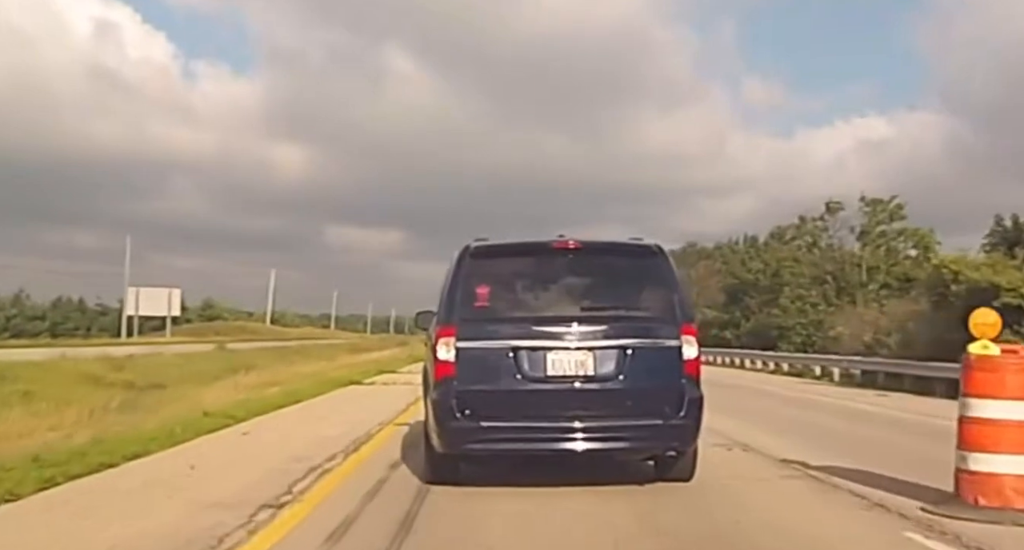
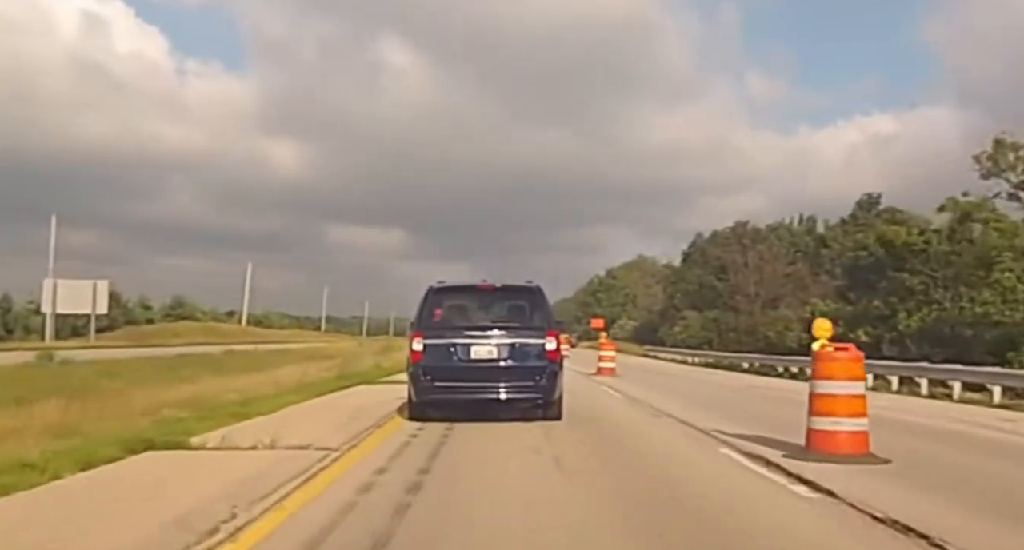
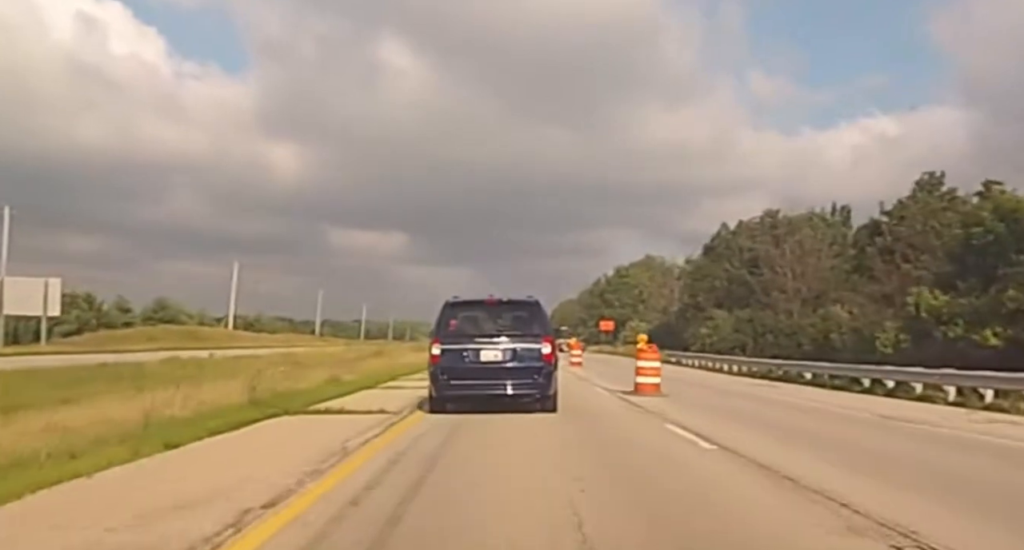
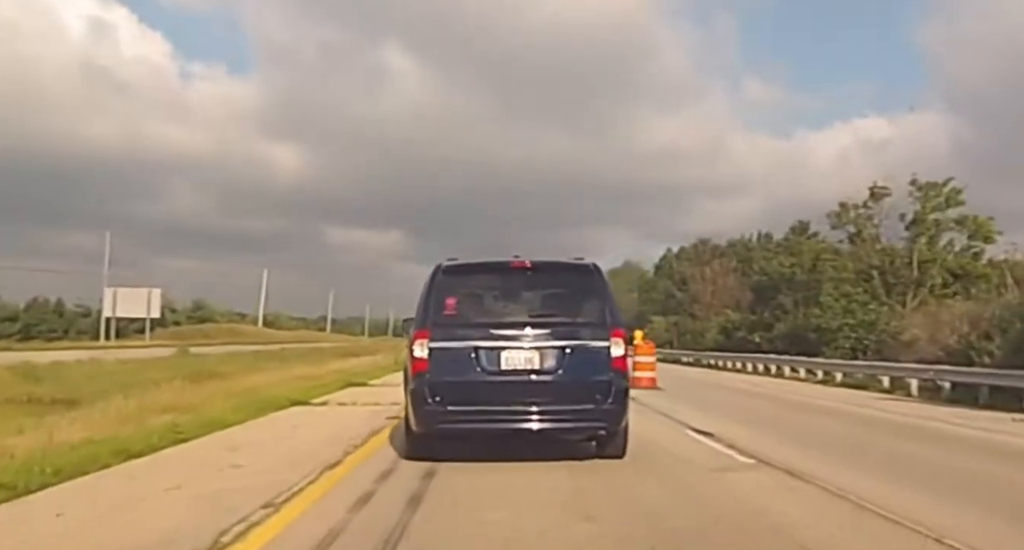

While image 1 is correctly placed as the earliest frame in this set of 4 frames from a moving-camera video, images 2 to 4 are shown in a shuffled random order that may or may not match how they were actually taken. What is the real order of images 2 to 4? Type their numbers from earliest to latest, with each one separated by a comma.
4, 2, 3
